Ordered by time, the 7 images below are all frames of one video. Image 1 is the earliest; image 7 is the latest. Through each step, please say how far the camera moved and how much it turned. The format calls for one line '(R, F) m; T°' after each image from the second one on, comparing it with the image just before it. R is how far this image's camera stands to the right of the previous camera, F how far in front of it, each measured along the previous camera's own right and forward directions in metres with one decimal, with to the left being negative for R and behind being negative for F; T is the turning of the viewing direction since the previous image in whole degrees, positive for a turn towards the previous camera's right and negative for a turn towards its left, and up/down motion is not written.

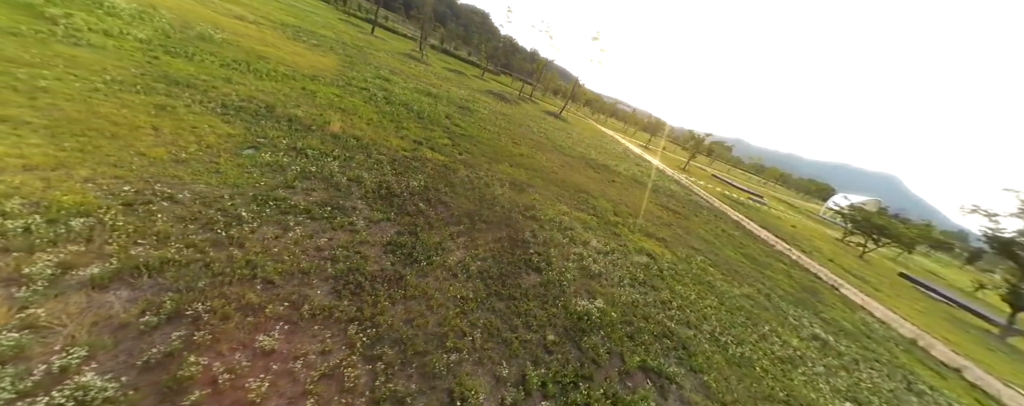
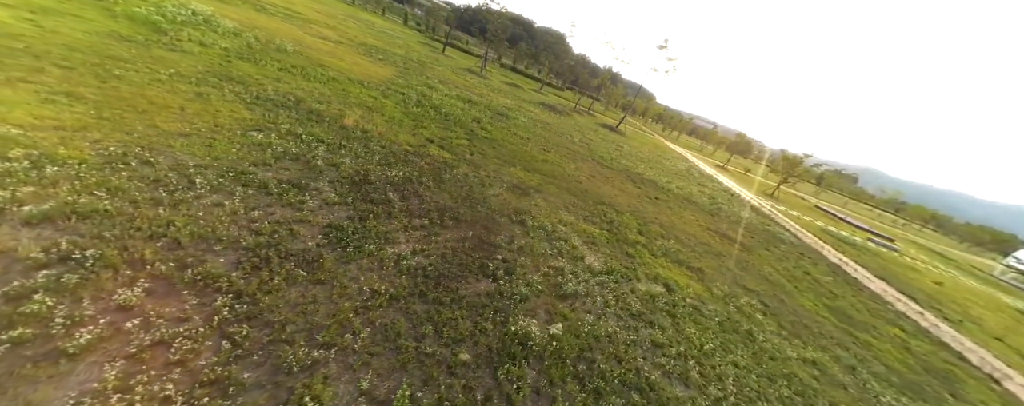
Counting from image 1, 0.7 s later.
(+3.6, +1.8) m; -13°
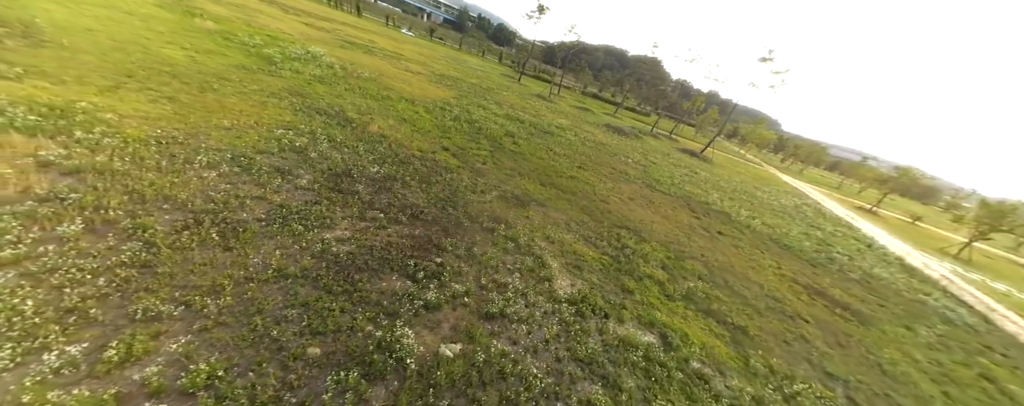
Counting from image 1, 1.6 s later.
(+4.6, +2.0) m; -18°
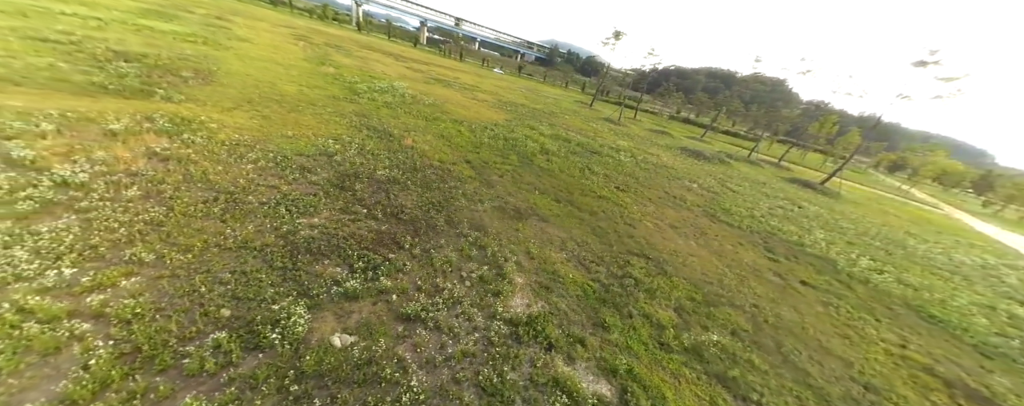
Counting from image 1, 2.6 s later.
(+4.2, +1.4) m; -17°
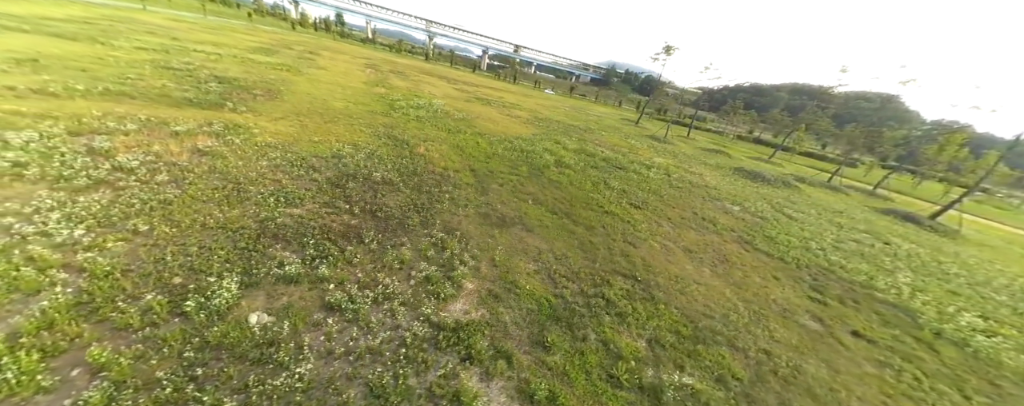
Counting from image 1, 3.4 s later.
(+3.2, +0.8) m; -10°
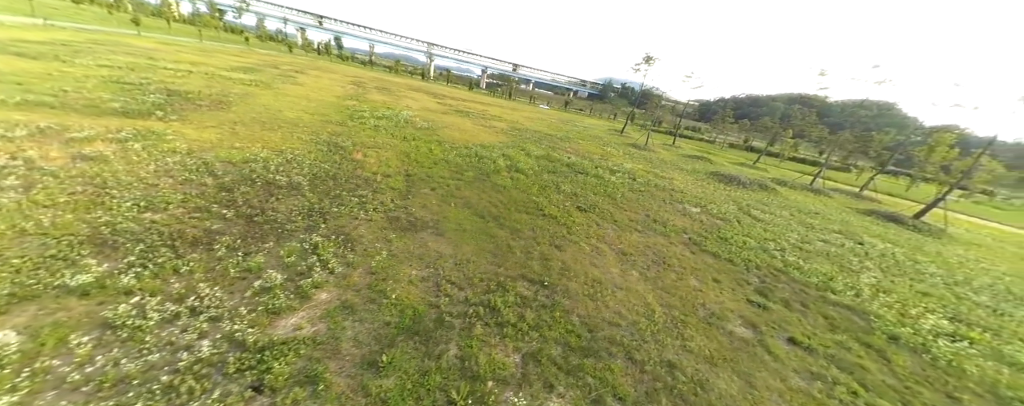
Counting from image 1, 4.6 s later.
(+3.9, +1.3) m; 0°
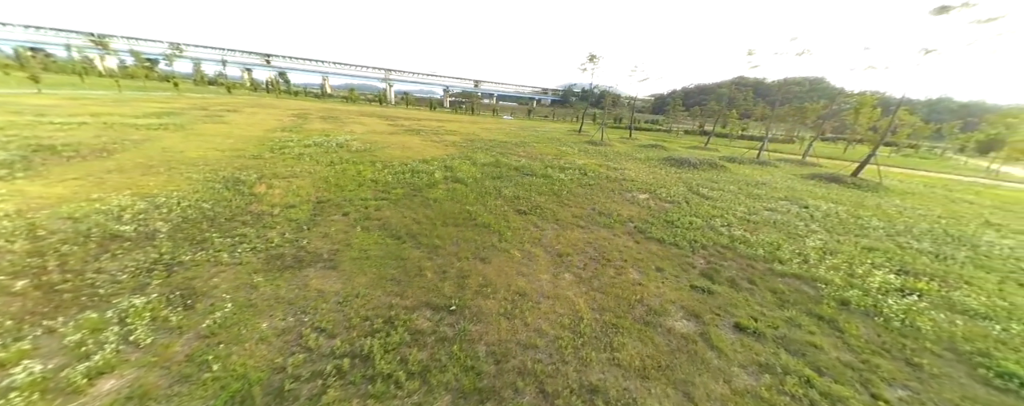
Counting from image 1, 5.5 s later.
(+2.7, +1.6) m; +4°
